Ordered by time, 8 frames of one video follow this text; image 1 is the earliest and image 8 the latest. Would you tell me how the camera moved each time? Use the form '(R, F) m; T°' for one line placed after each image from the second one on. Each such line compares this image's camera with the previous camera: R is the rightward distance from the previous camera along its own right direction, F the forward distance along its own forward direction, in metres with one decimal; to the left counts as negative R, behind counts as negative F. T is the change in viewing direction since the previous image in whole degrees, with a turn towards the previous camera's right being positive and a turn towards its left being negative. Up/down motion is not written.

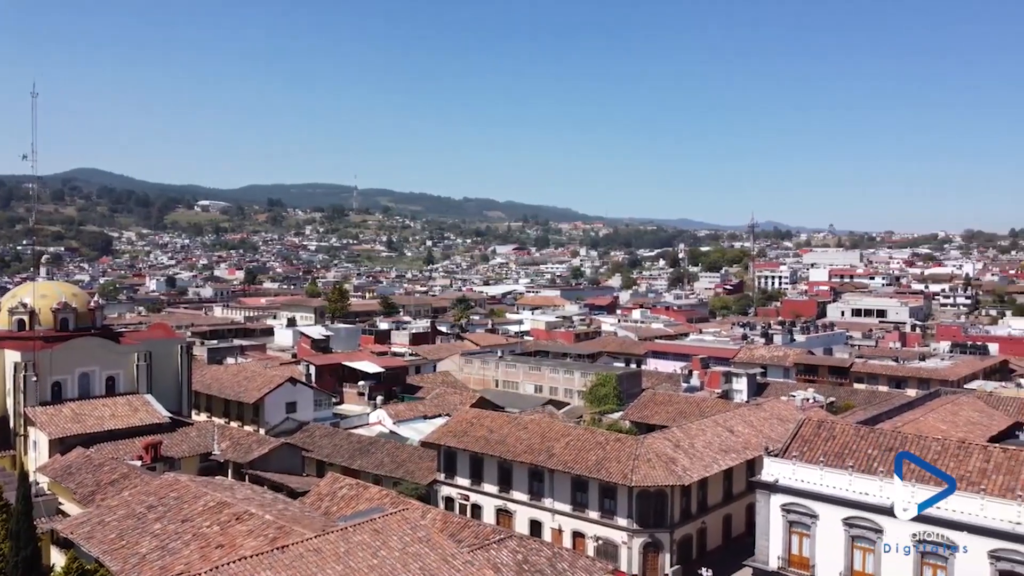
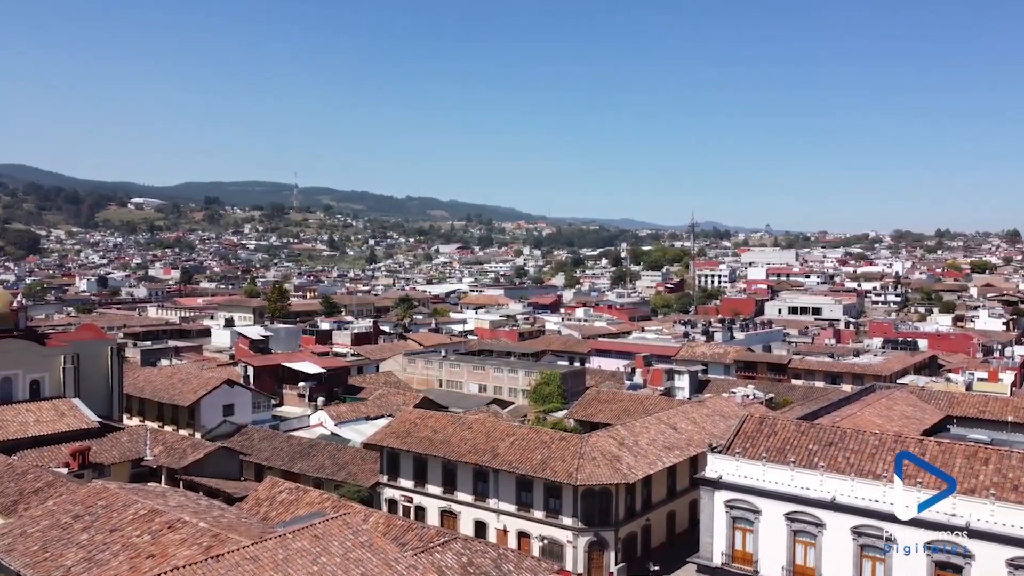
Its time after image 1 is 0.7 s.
(0.0, +0.2) m; +4°
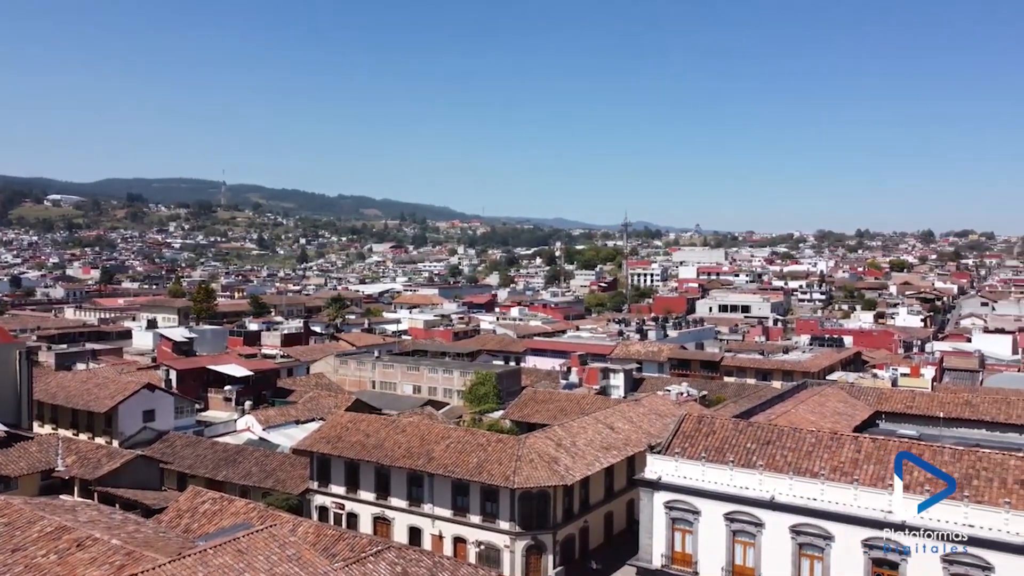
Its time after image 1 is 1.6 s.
(0.0, +0.5) m; +5°
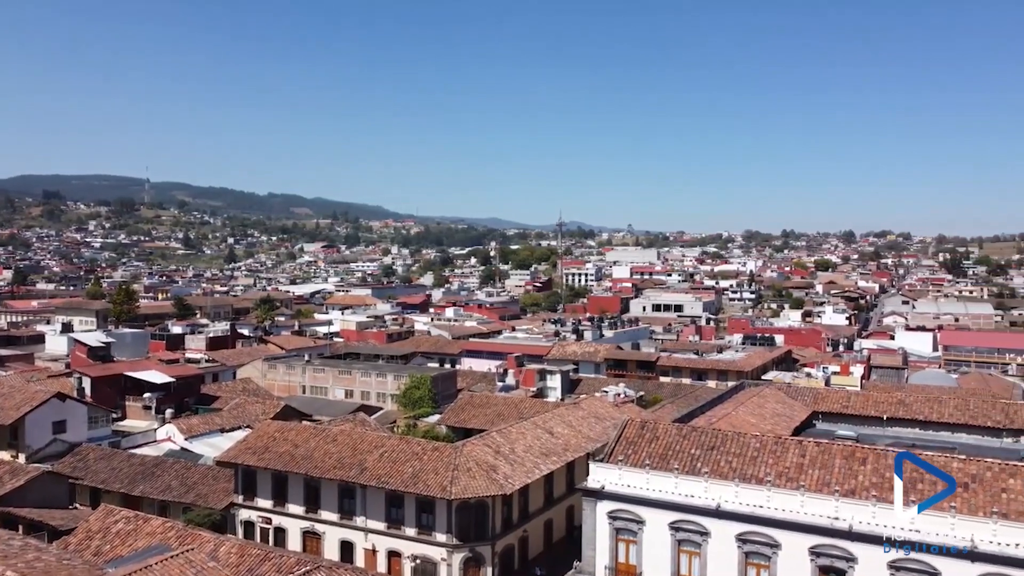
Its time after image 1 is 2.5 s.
(0.0, +0.7) m; +5°
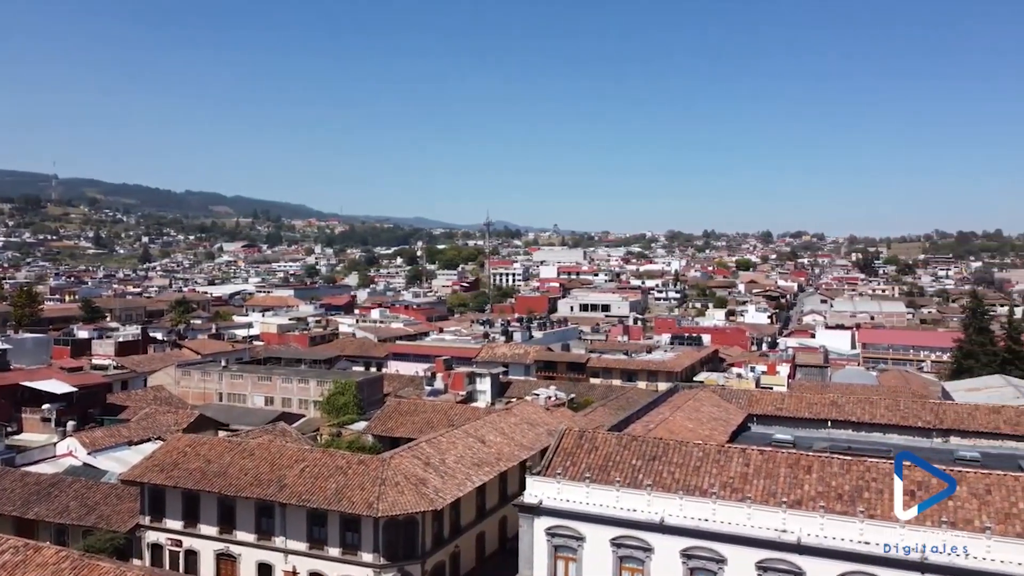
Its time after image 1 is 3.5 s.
(-0.1, +1.0) m; +5°
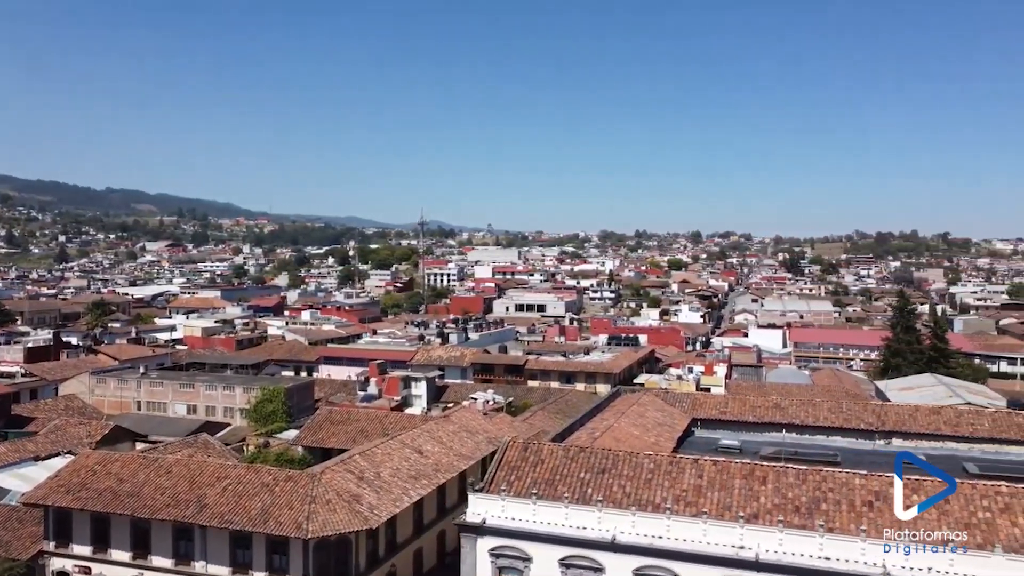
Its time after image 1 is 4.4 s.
(-0.1, +0.9) m; +5°
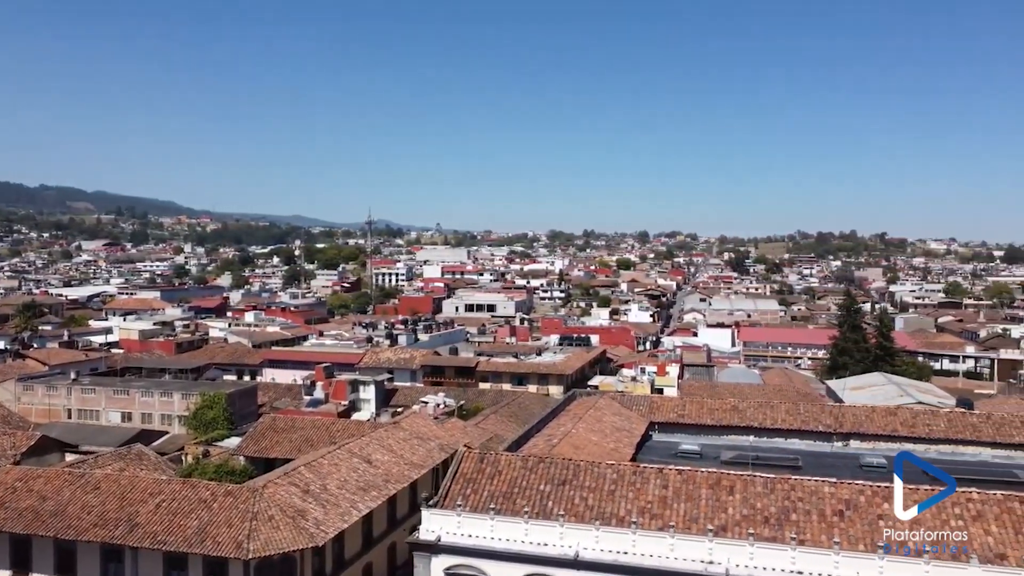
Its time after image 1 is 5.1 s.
(-0.1, +0.8) m; +4°
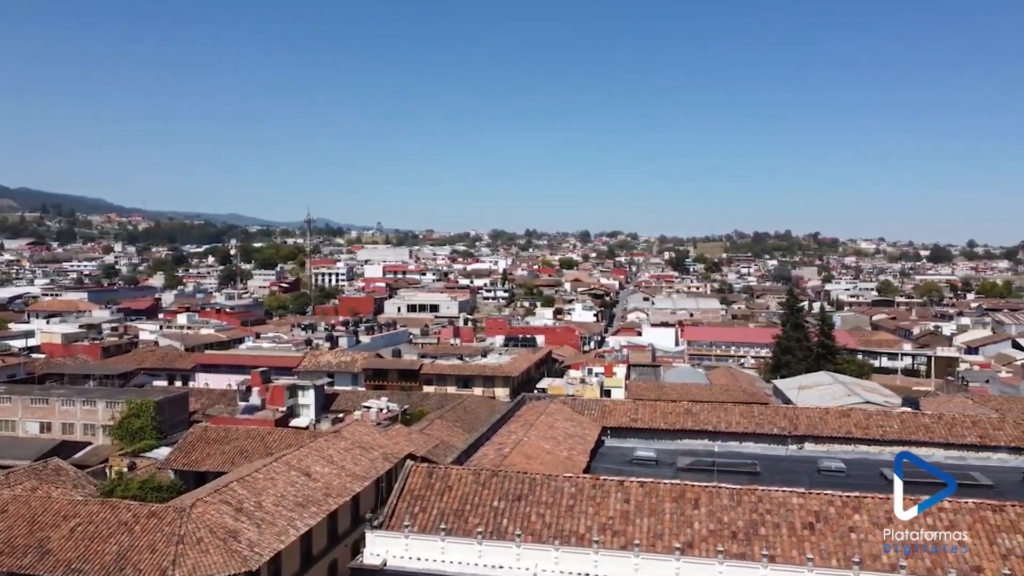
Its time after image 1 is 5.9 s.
(-0.1, +0.9) m; +4°
